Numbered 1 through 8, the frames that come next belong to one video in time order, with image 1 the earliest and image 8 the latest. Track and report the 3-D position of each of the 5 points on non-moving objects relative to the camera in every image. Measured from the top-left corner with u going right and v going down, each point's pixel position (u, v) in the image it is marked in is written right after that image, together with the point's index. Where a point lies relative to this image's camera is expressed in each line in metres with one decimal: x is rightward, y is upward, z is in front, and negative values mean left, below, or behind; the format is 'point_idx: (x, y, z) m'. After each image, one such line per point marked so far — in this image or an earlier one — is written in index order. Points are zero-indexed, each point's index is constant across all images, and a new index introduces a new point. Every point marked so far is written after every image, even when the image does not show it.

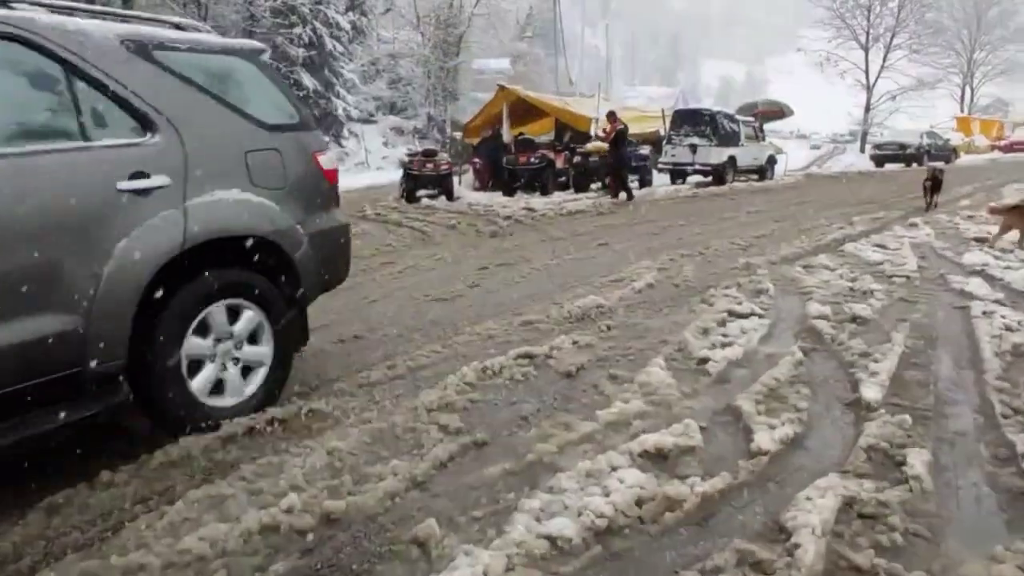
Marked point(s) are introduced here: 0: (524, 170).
0: (+0.6, +2.7, +17.3) m
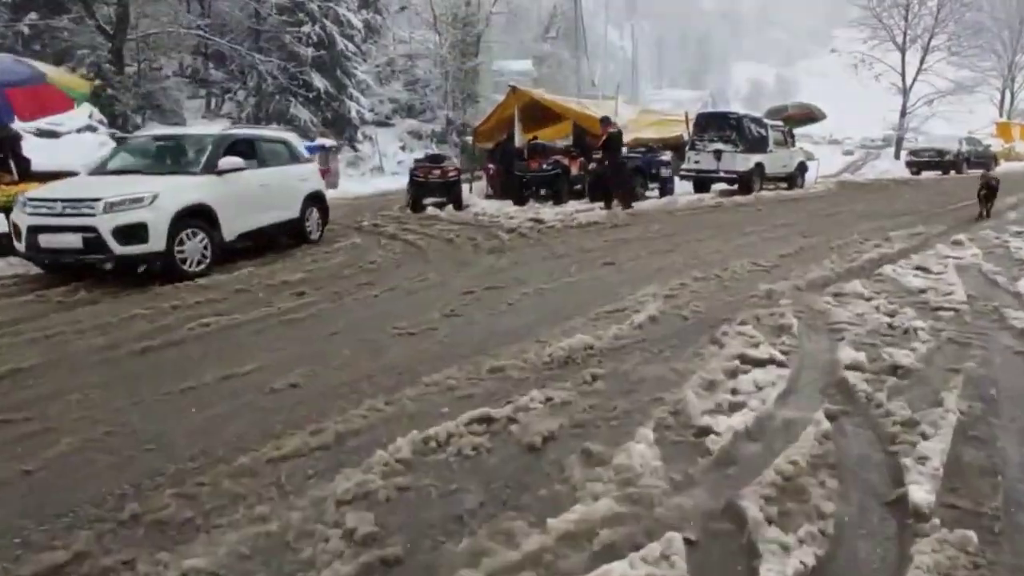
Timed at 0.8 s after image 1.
0: (+0.8, +2.4, +16.4) m
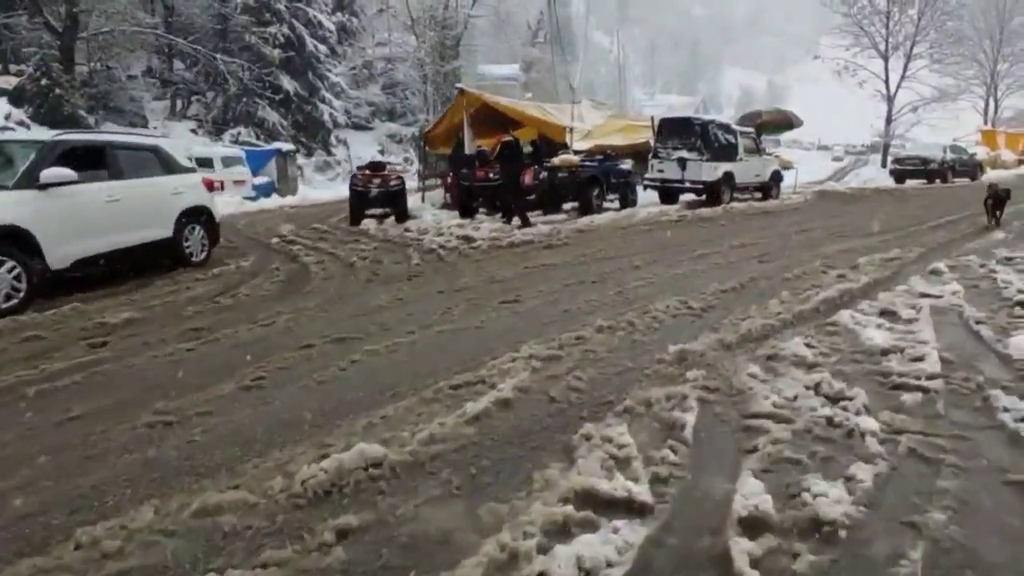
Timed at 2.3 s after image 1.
0: (-0.4, +1.9, +14.8) m
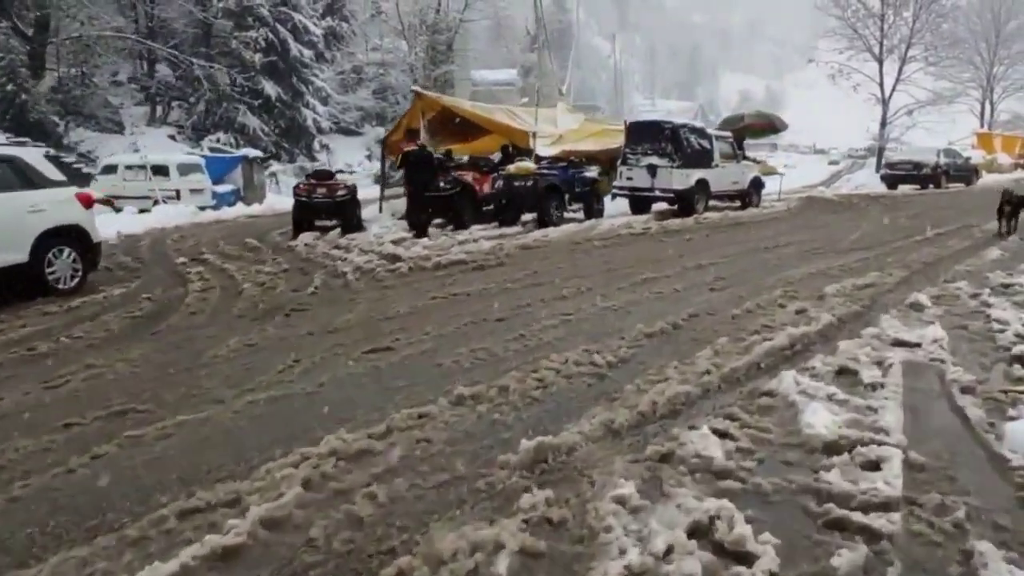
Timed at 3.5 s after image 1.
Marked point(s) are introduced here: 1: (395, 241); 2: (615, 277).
0: (-1.4, +1.6, +13.3) m
1: (-1.8, +0.7, +12.0) m
2: (+1.1, +0.1, +8.2) m
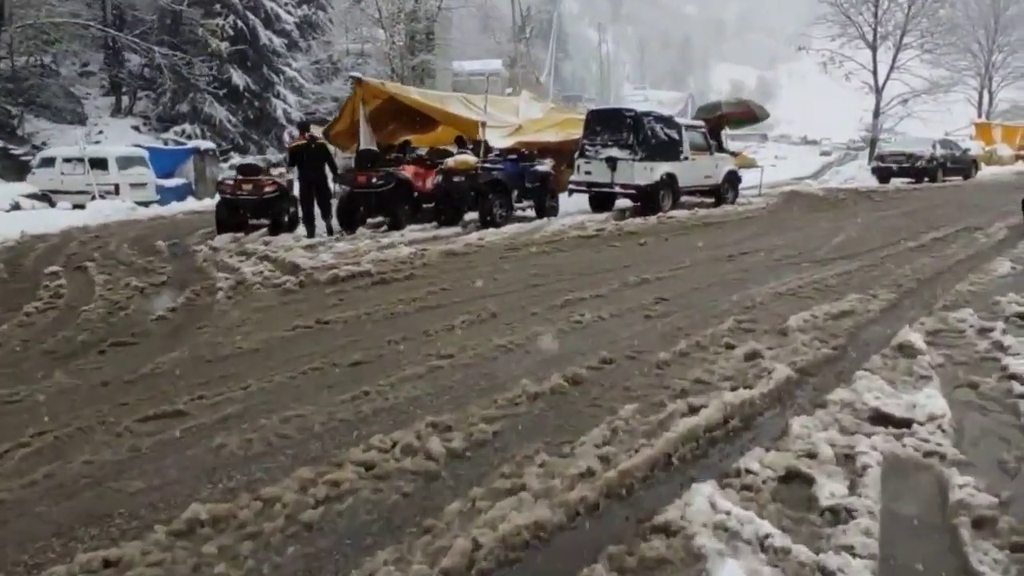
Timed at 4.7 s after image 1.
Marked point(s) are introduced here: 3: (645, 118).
0: (-2.3, +1.4, +11.7) m
1: (-2.7, +0.6, +10.4) m
2: (+0.2, -0.1, +6.6) m
3: (+2.2, +2.9, +13.0) m
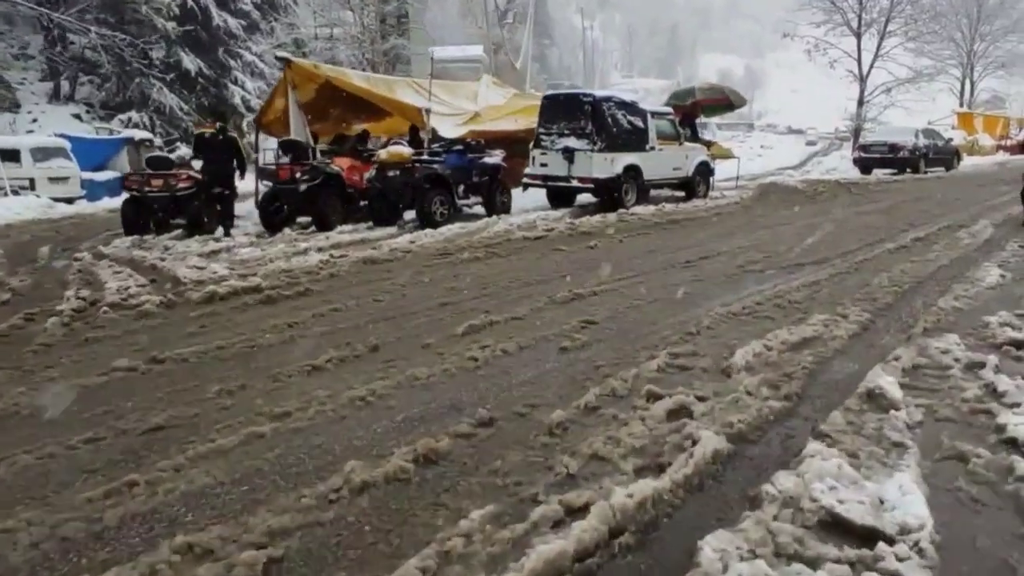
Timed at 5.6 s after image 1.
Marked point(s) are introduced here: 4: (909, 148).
0: (-3.1, +1.3, +10.5) m
1: (-3.5, +0.4, +9.2) m
2: (-0.5, -0.2, +5.5) m
3: (+1.4, +2.8, +11.8) m
4: (+10.3, +3.6, +19.9) m
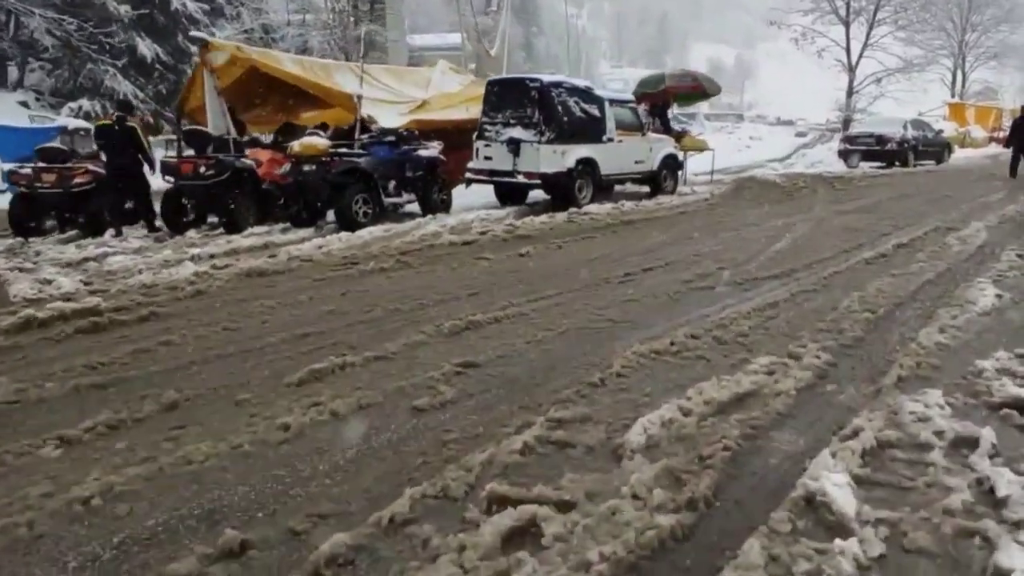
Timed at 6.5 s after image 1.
0: (-3.9, +1.2, +9.3) m
1: (-4.3, +0.3, +8.0) m
2: (-1.3, -0.4, +4.4) m
3: (+0.6, +2.7, +10.7) m
4: (+9.4, +3.6, +18.8) m
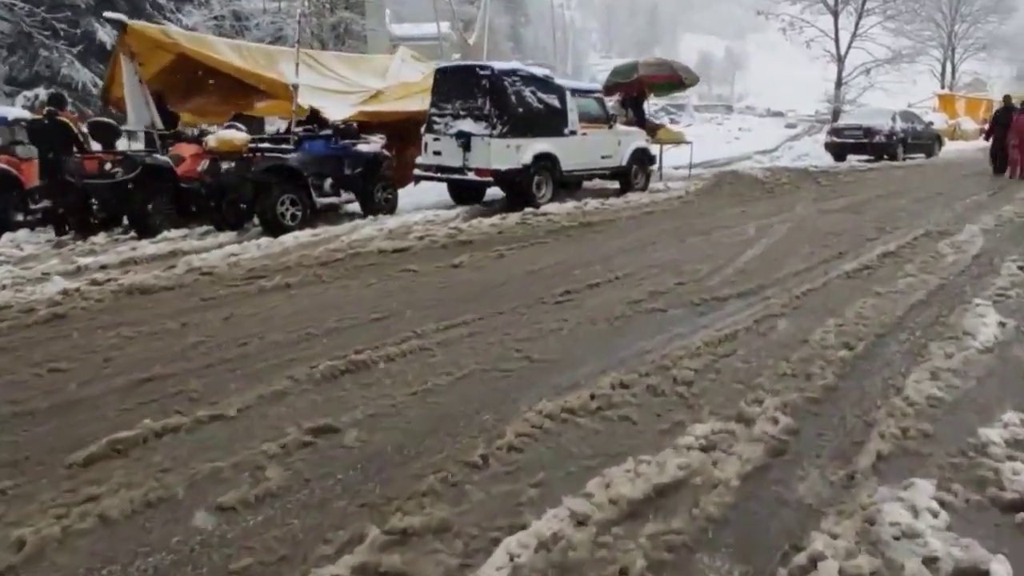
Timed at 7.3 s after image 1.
0: (-4.5, +1.1, +8.3) m
1: (-4.9, +0.2, +7.1) m
2: (-1.8, -0.6, +3.4) m
3: (0.0, +2.6, +9.7) m
4: (+8.7, +3.6, +17.9) m
